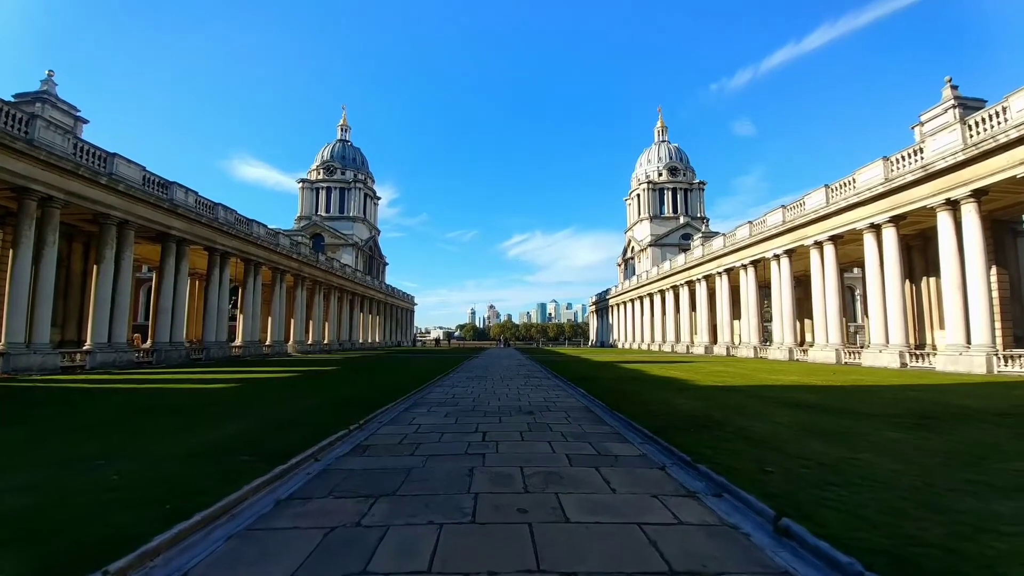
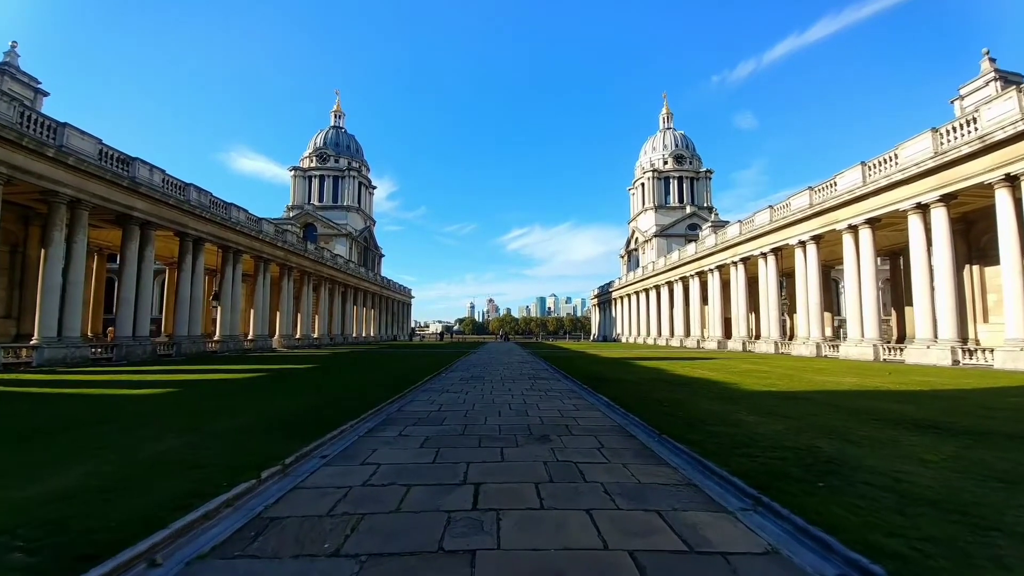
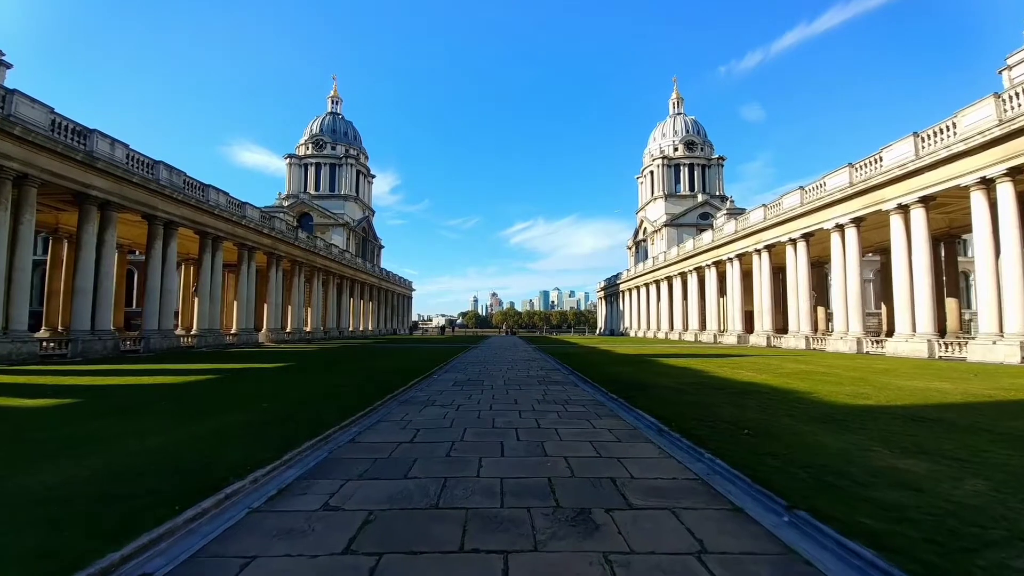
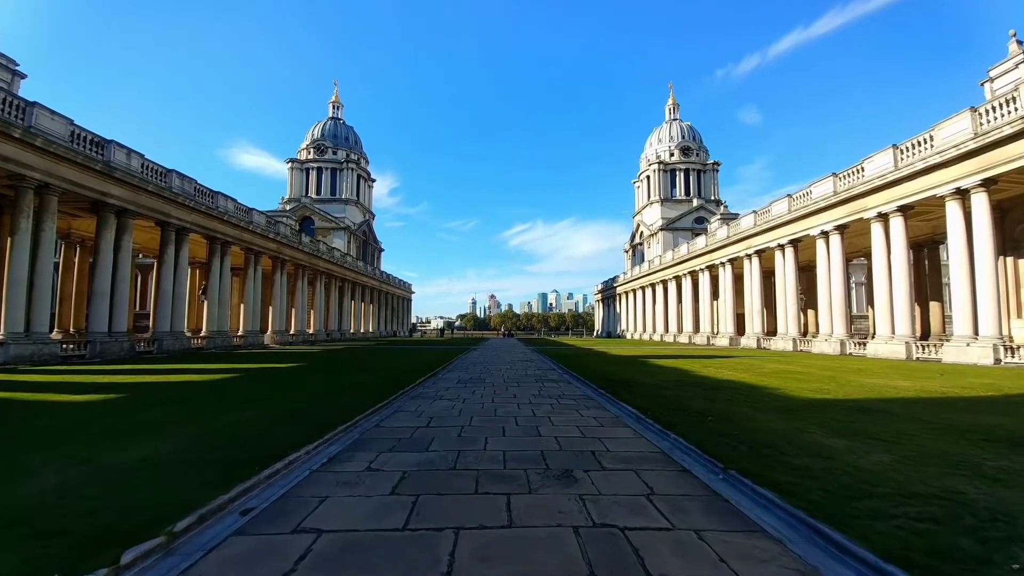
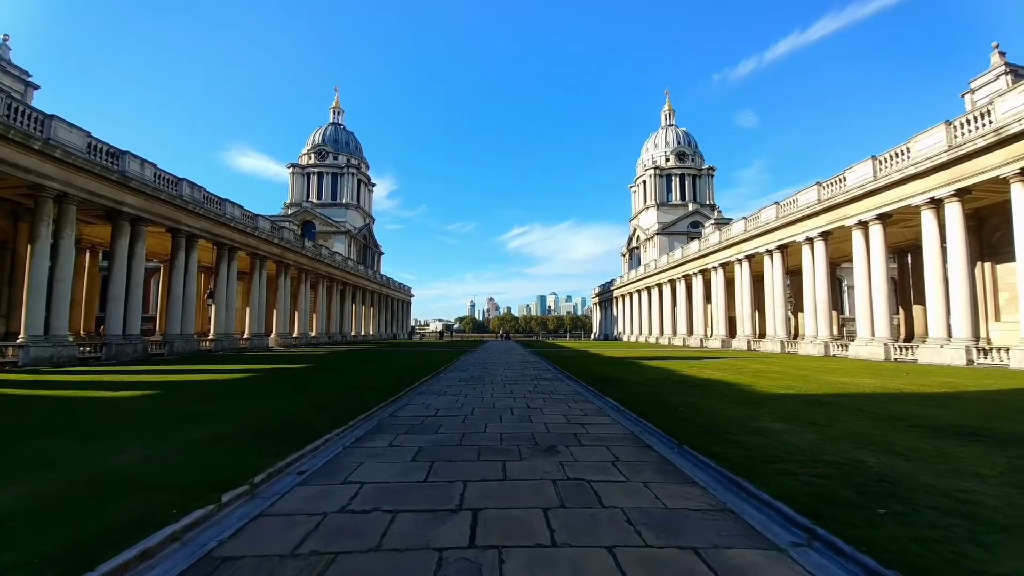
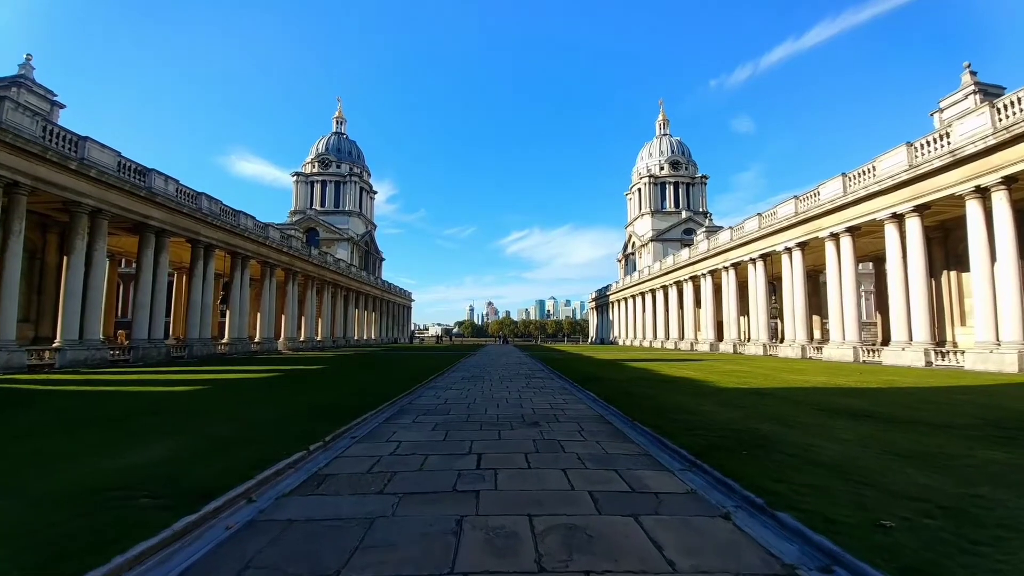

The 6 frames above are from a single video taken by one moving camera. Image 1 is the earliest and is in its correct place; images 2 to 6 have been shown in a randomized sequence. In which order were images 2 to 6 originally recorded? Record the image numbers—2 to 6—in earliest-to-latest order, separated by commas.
6, 2, 5, 4, 3
